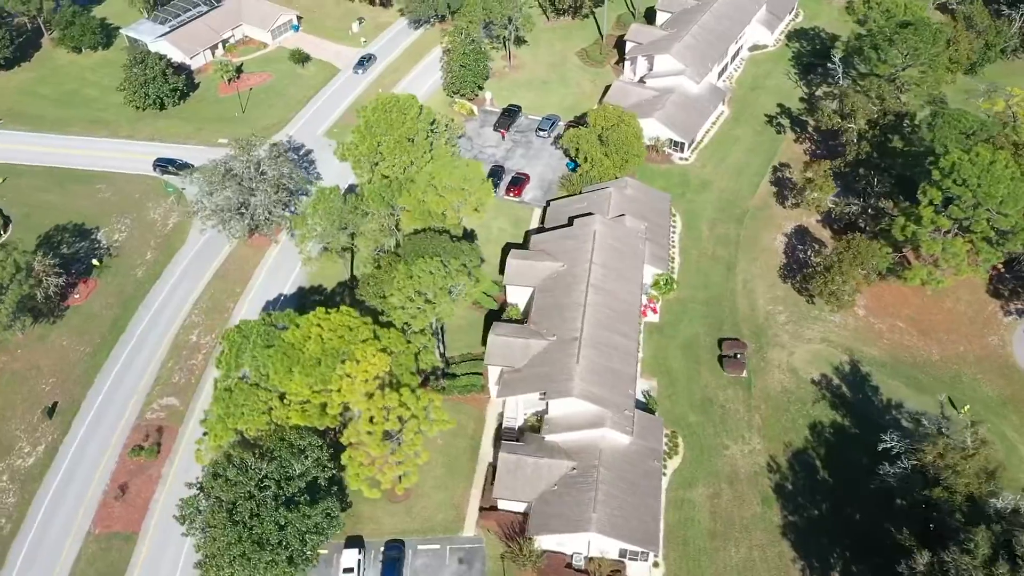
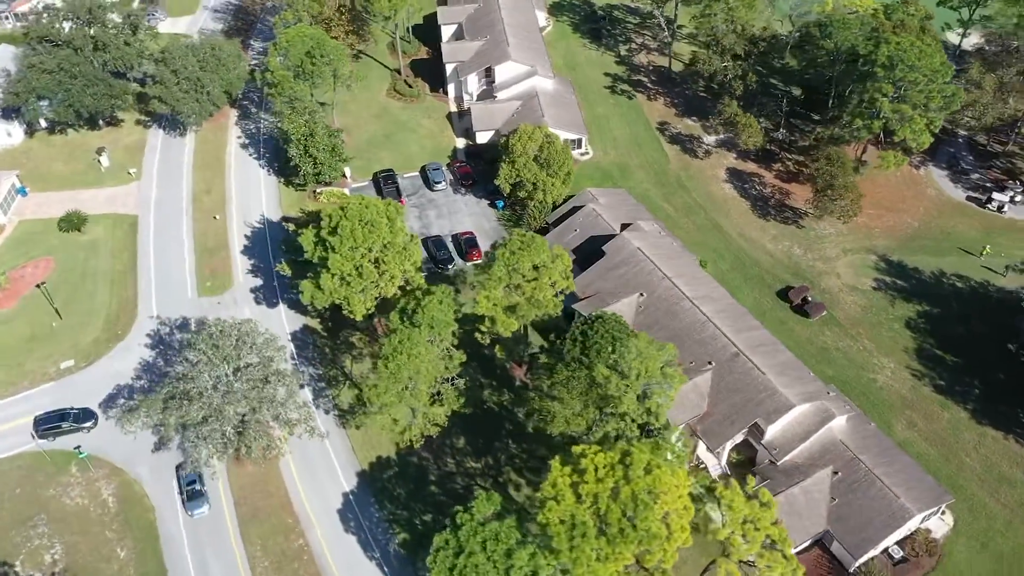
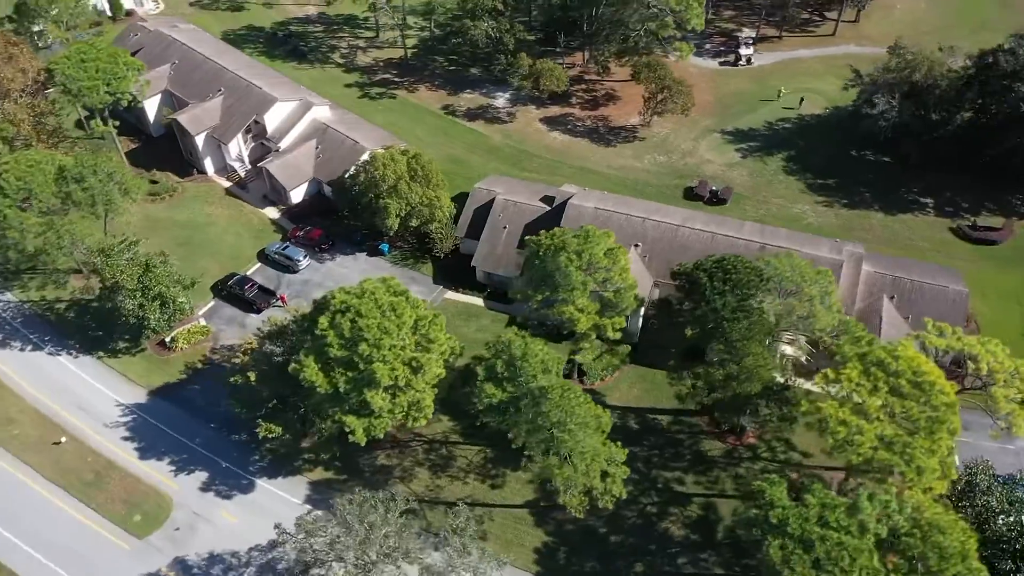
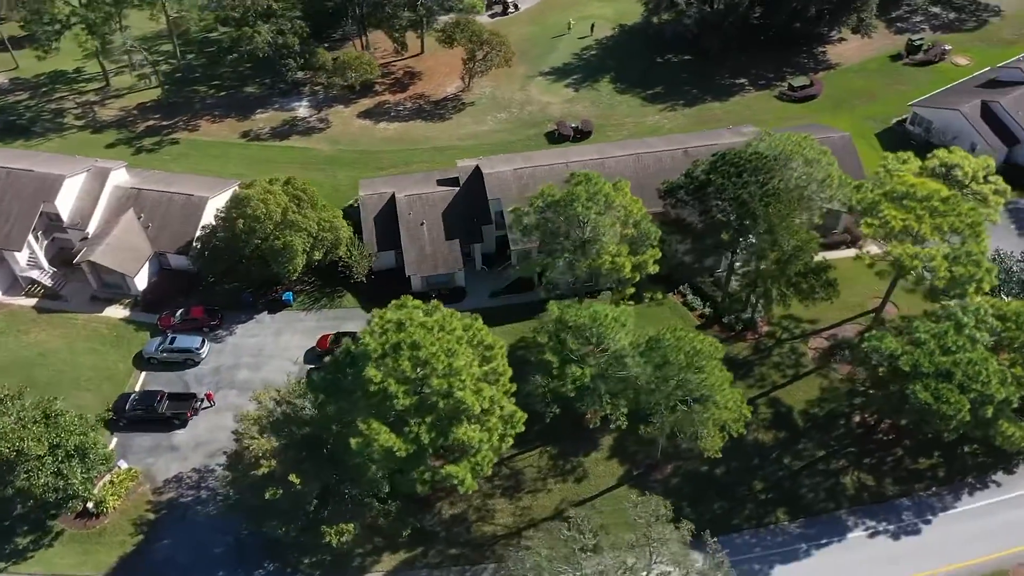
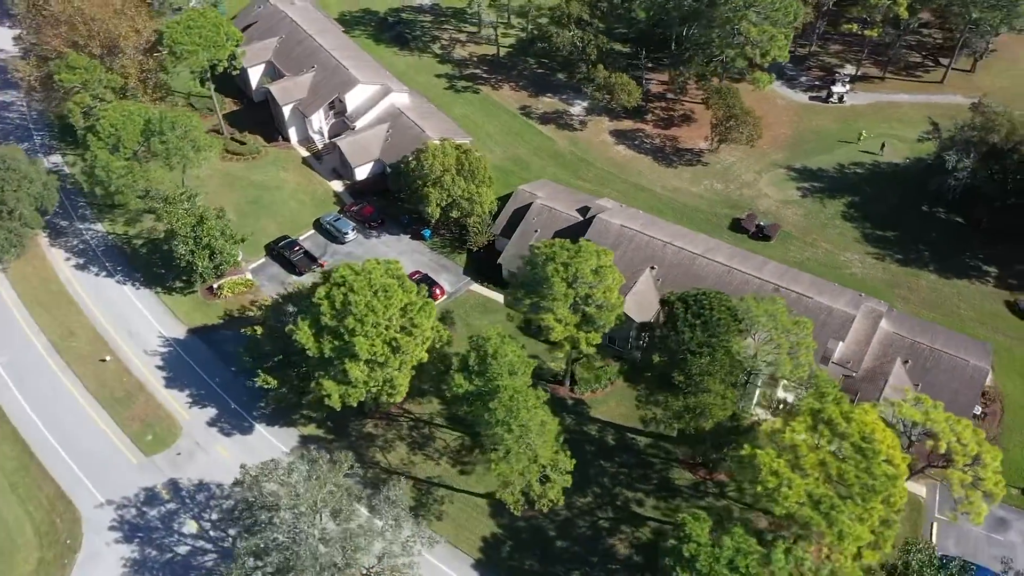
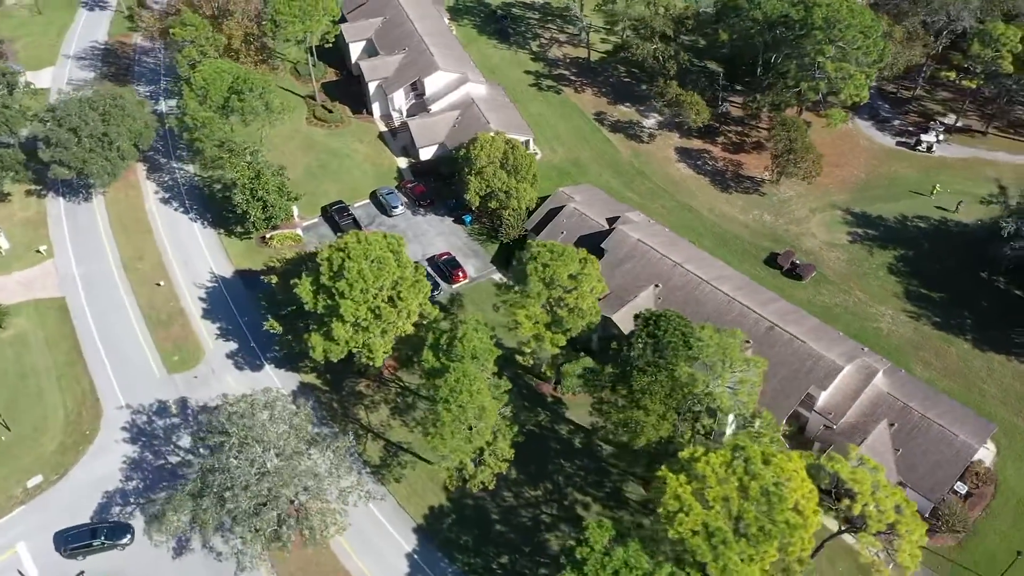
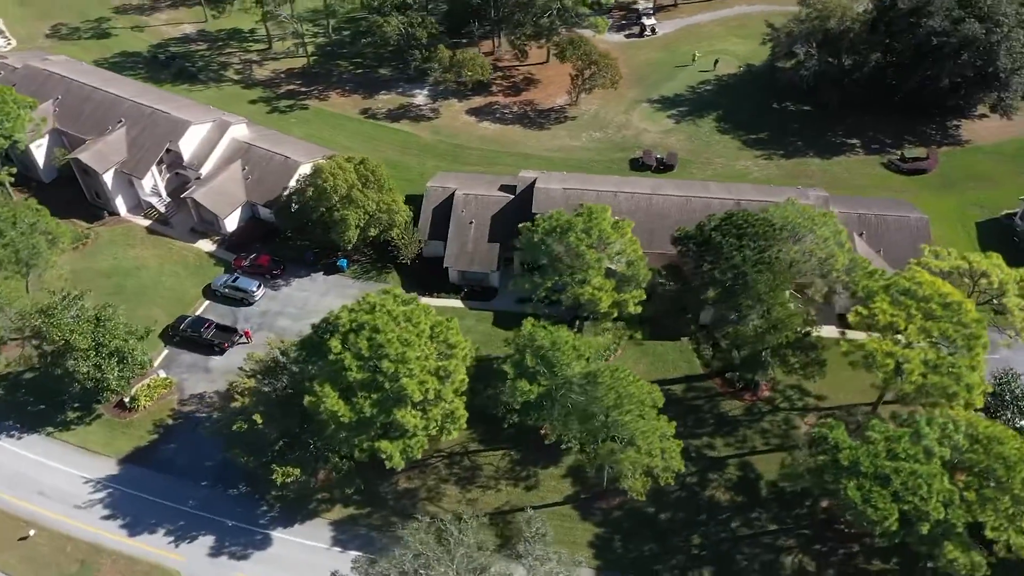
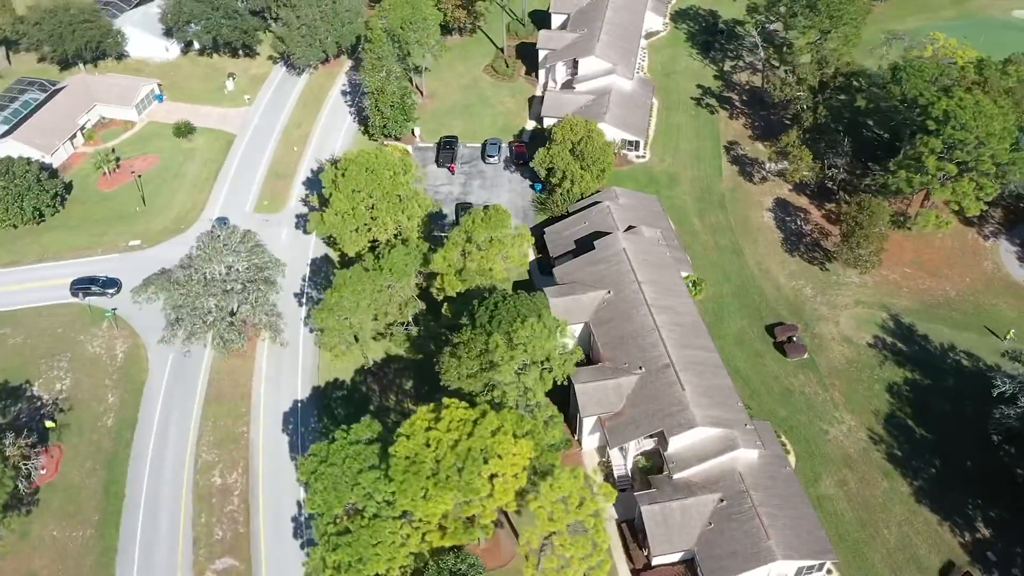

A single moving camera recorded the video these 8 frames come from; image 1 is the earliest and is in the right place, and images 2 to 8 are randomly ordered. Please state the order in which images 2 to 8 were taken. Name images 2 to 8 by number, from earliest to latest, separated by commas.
8, 2, 6, 5, 3, 7, 4
